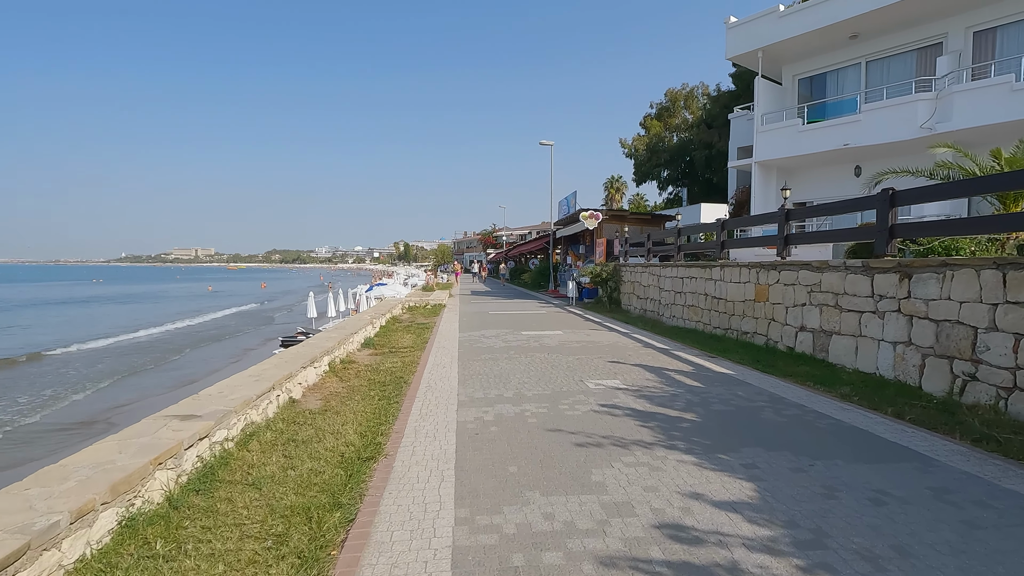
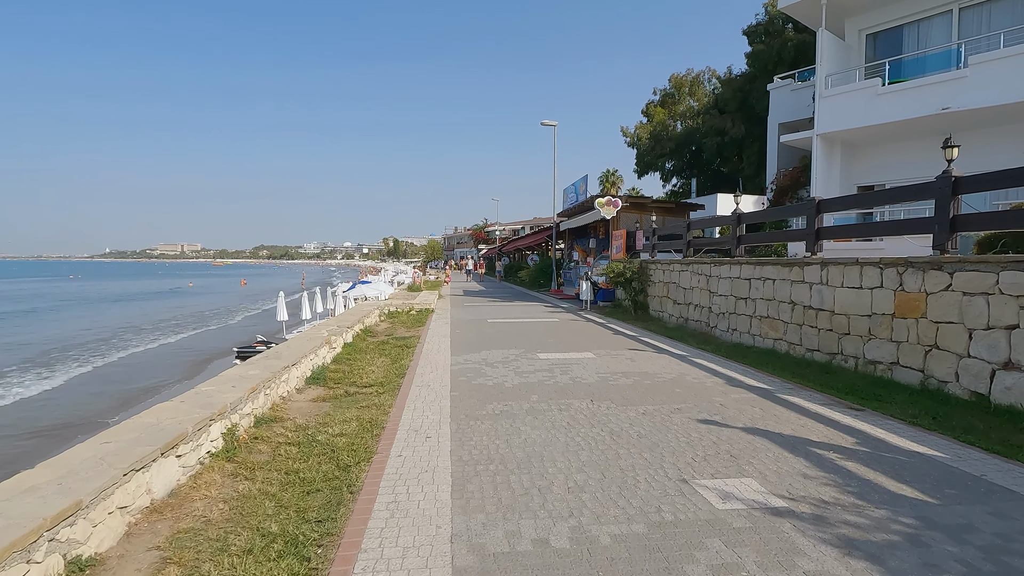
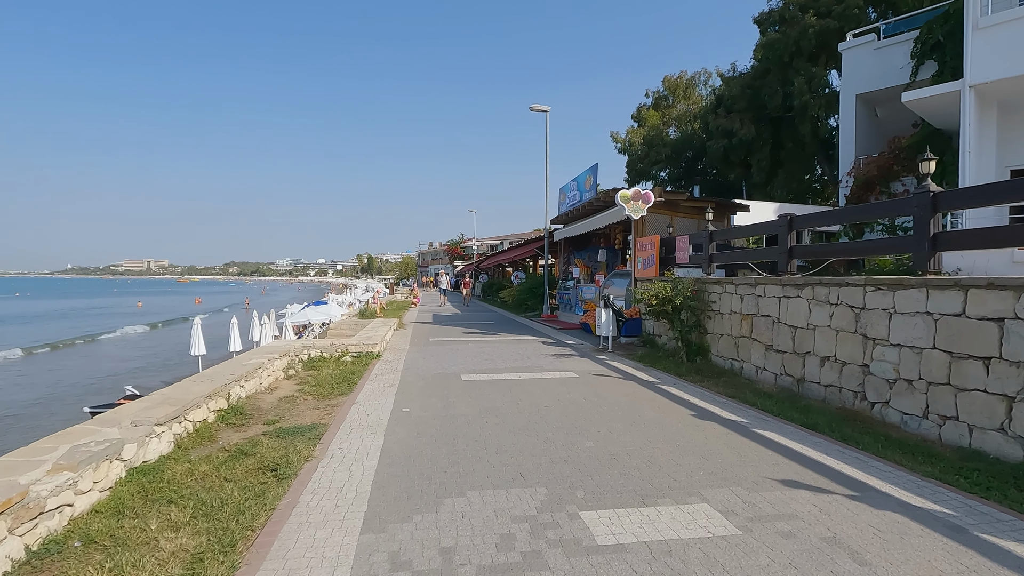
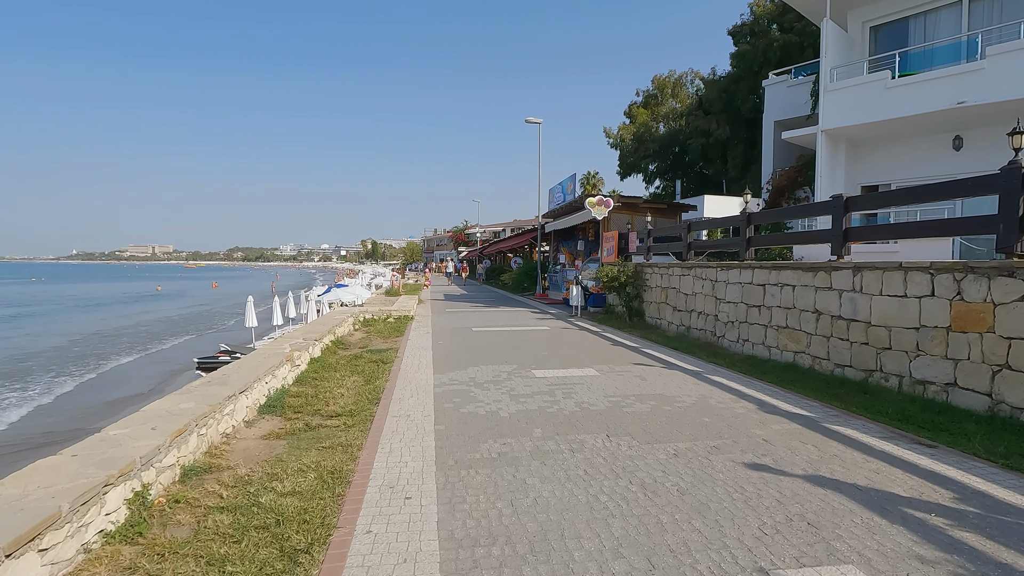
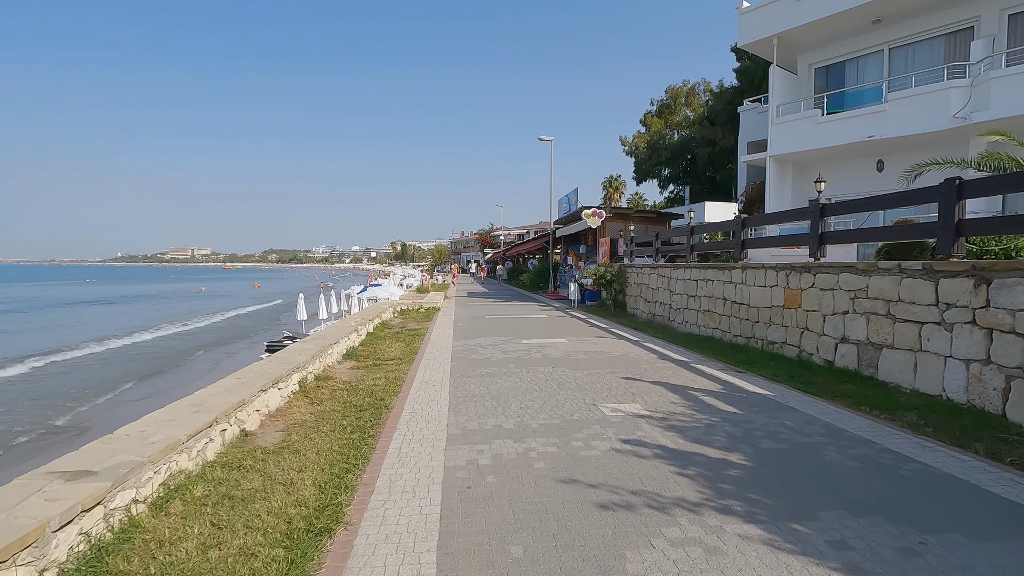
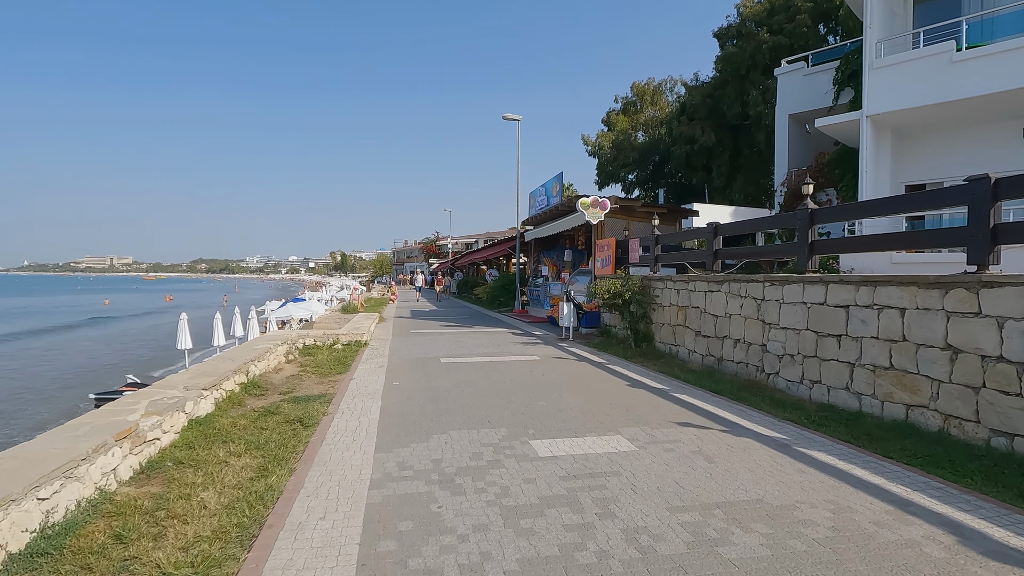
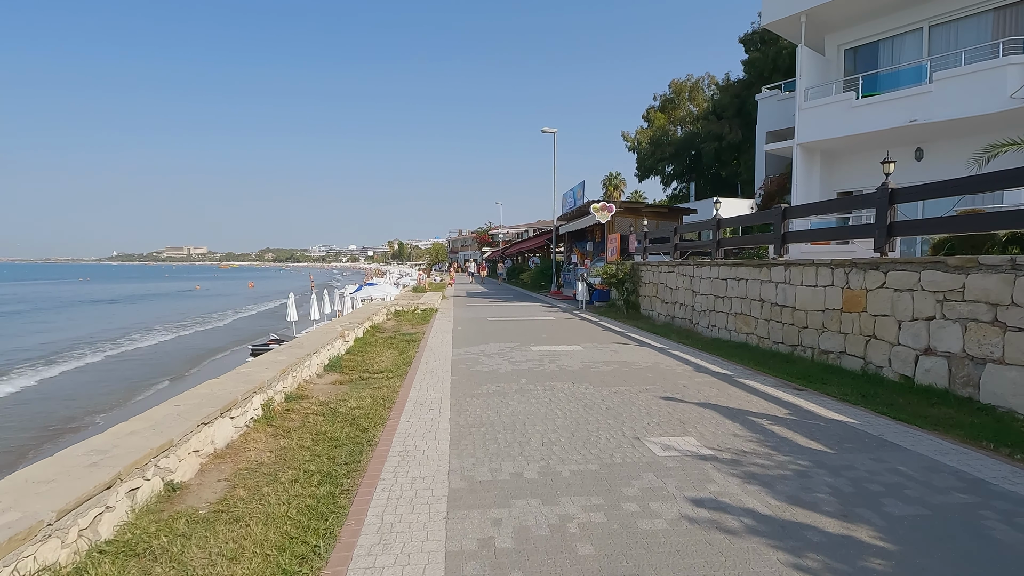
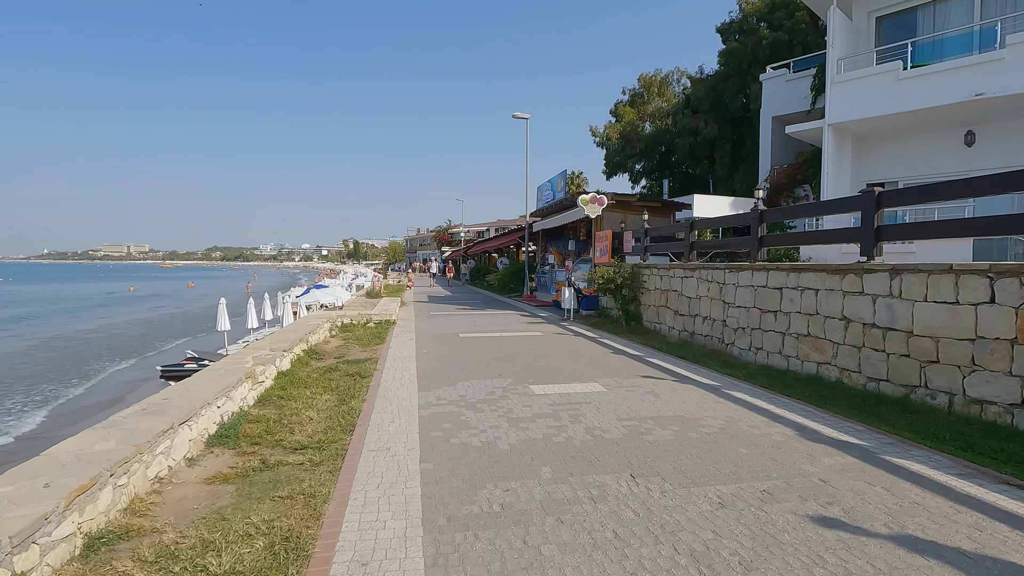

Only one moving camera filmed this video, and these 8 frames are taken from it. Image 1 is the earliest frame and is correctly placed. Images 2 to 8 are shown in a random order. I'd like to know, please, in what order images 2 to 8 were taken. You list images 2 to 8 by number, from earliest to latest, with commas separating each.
5, 7, 2, 4, 8, 6, 3
